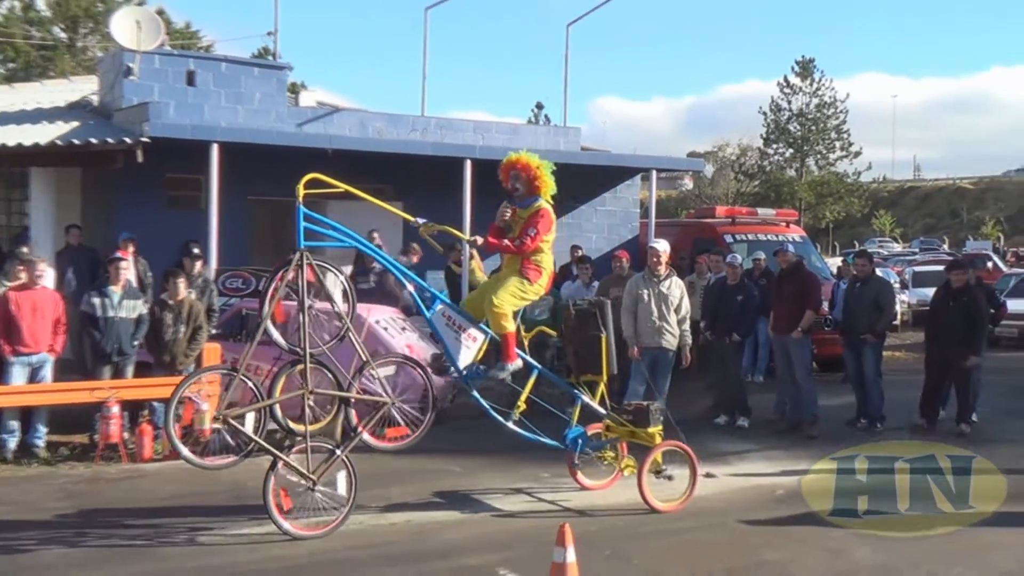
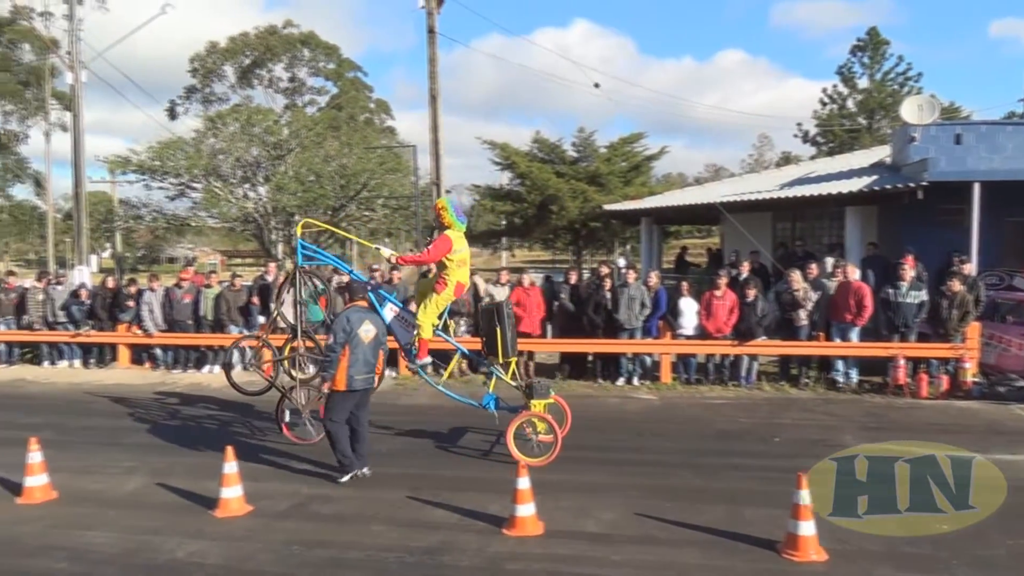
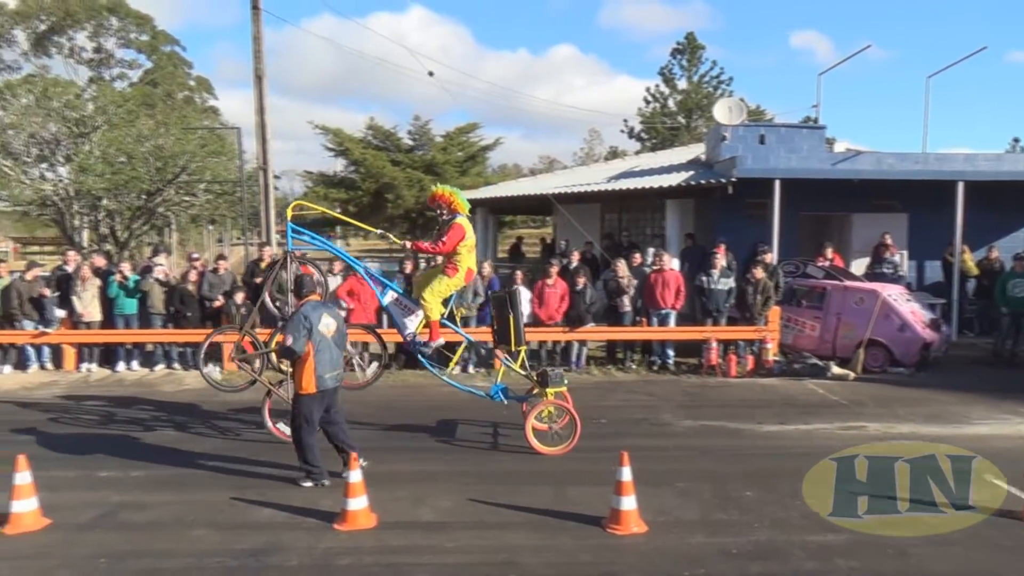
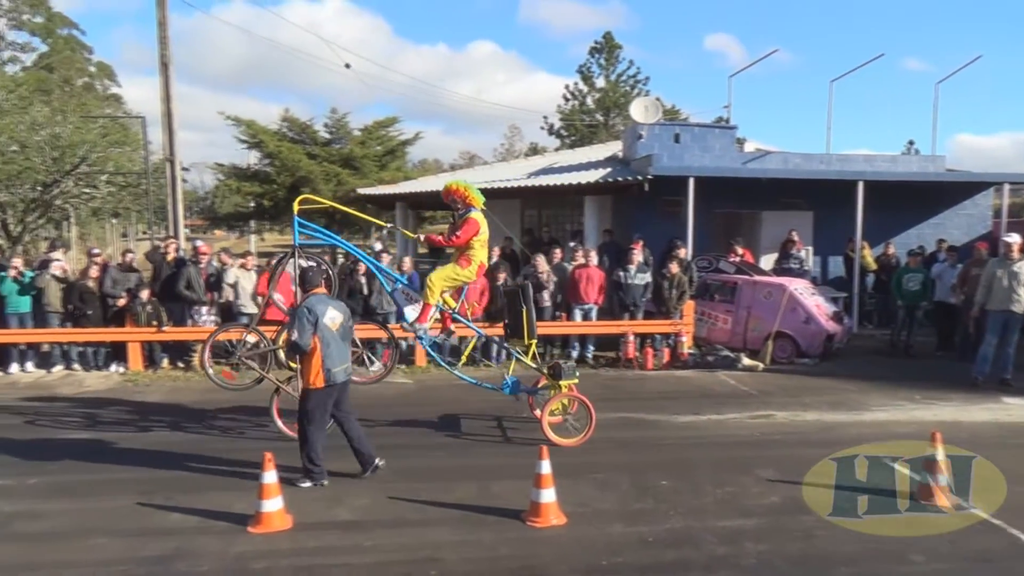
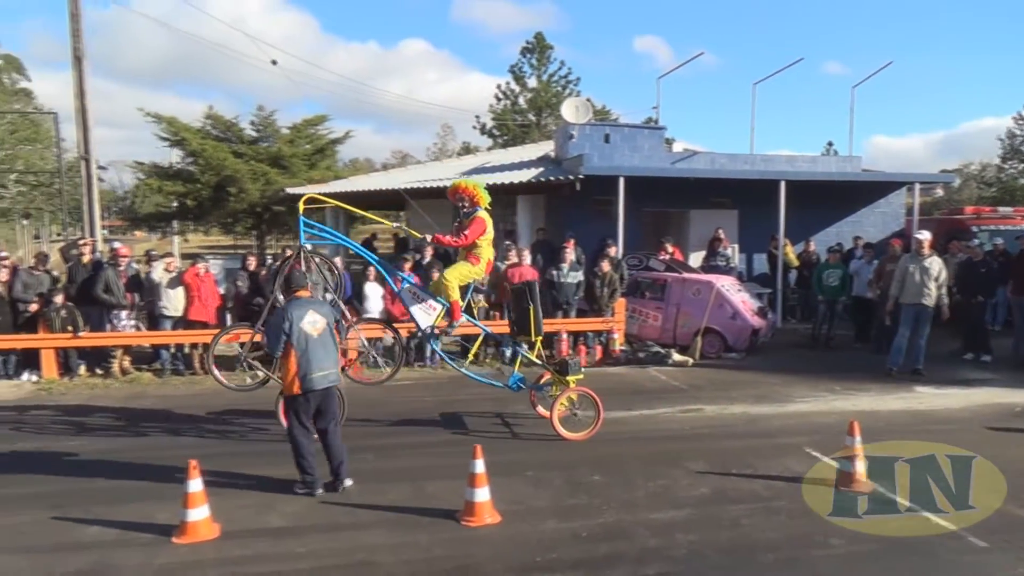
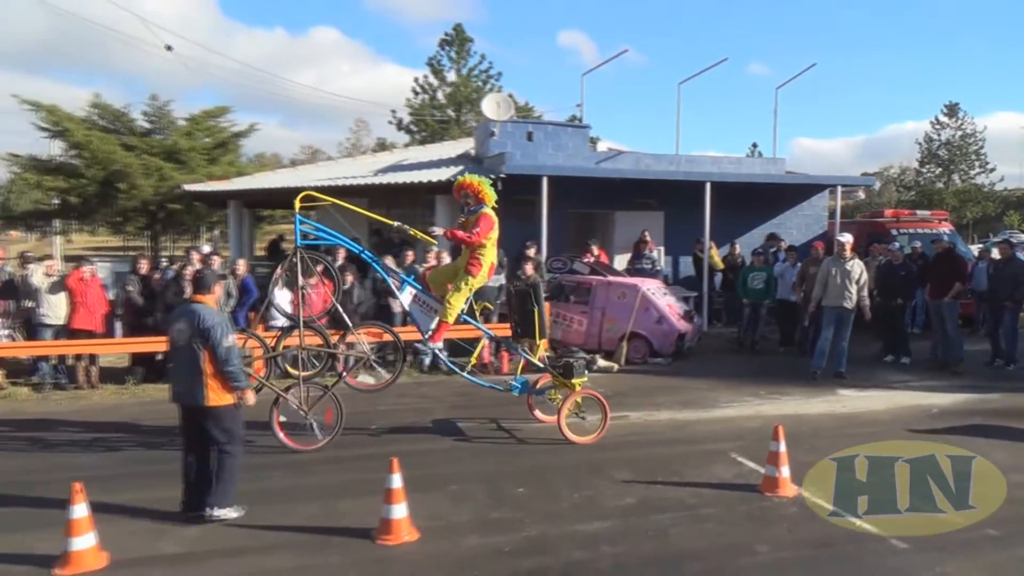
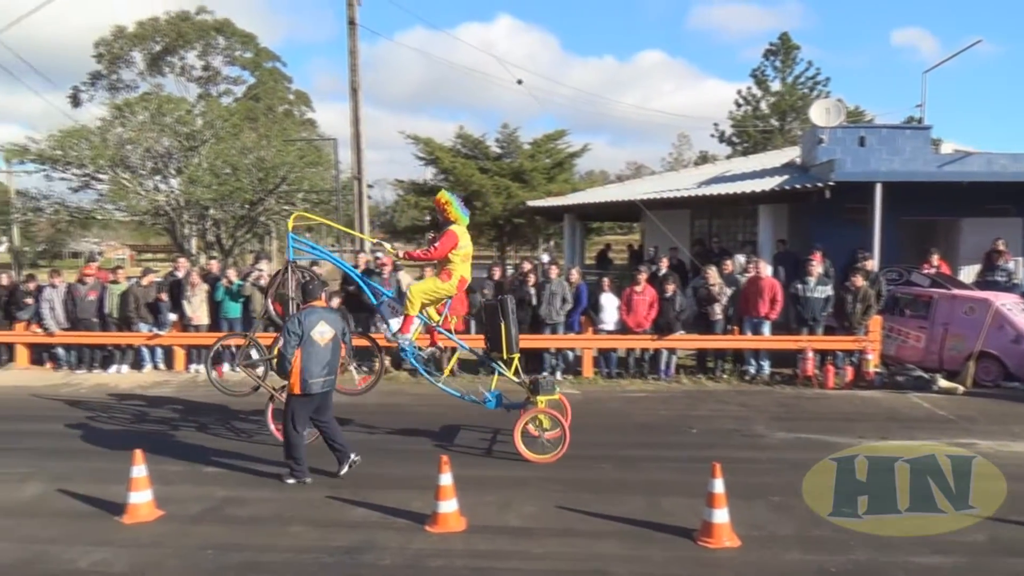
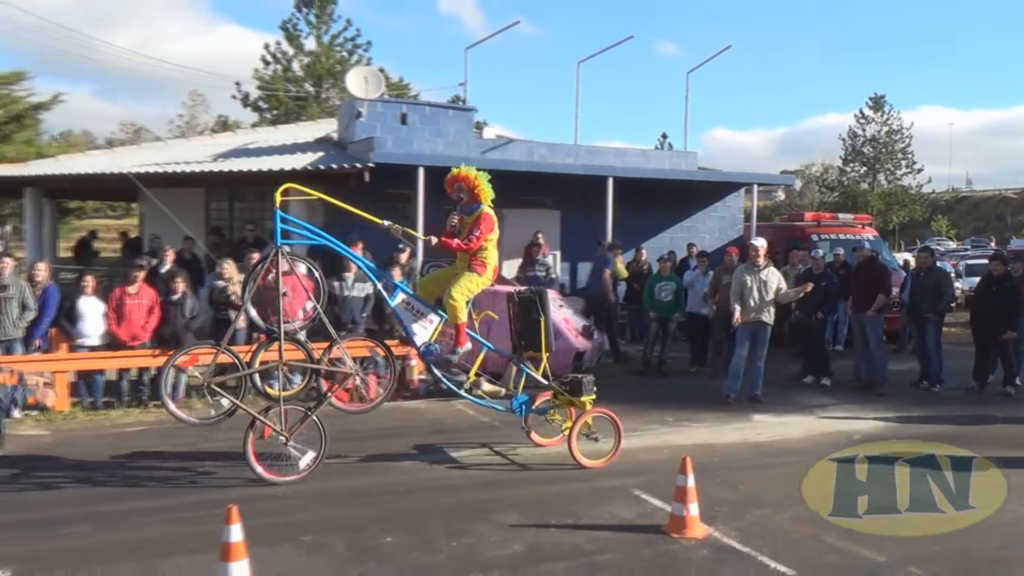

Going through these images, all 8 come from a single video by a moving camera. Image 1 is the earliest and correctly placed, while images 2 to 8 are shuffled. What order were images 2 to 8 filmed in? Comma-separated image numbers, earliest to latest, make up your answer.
8, 6, 5, 4, 3, 7, 2
